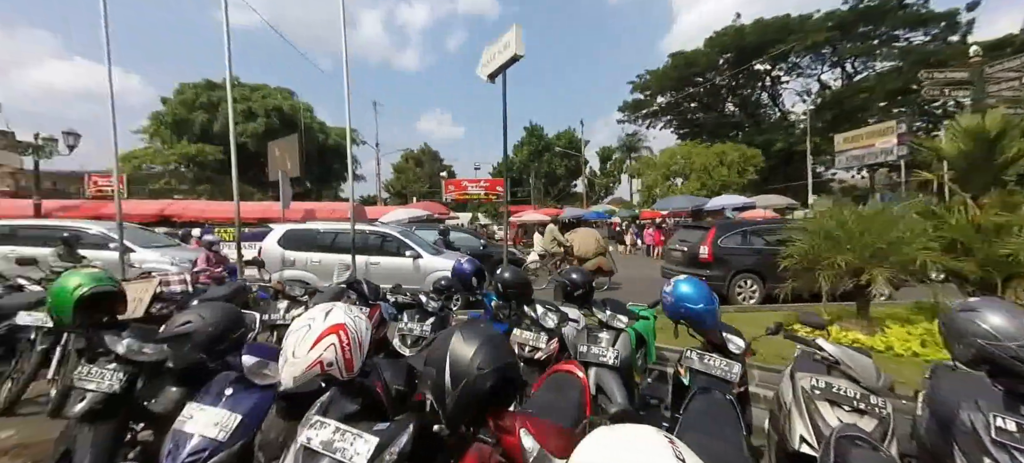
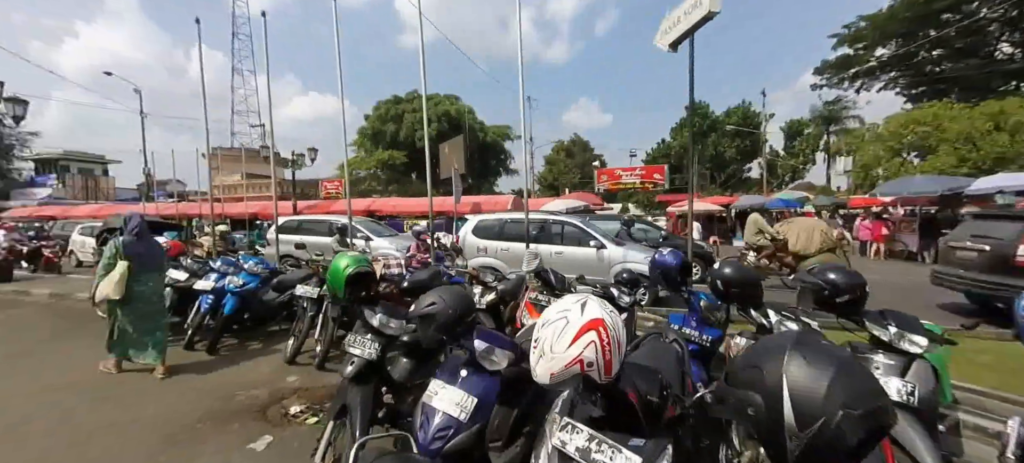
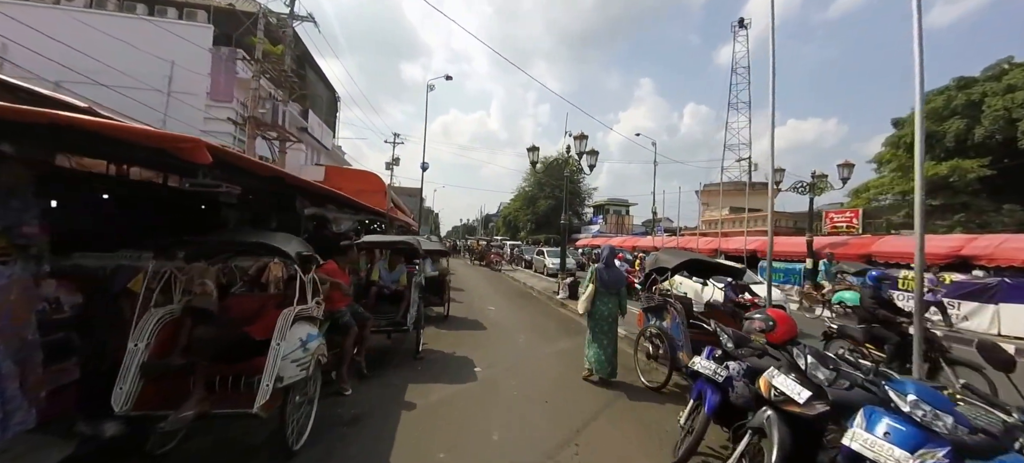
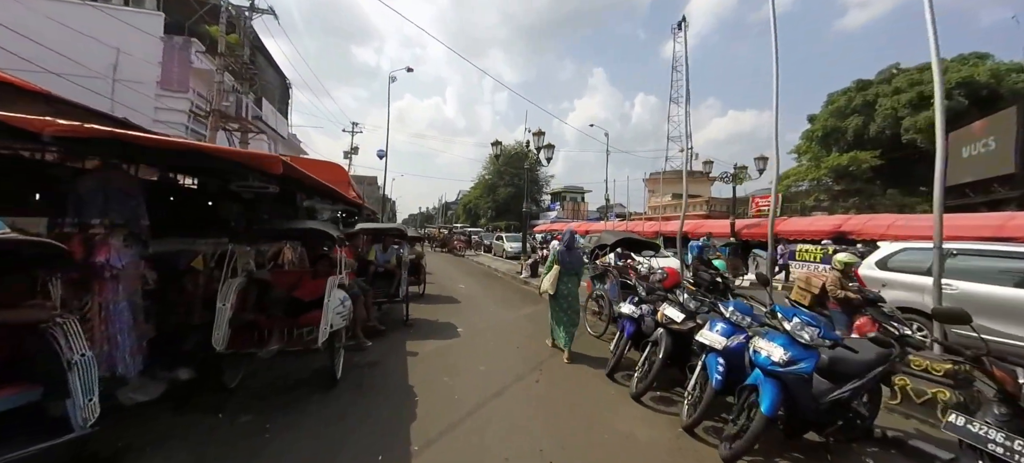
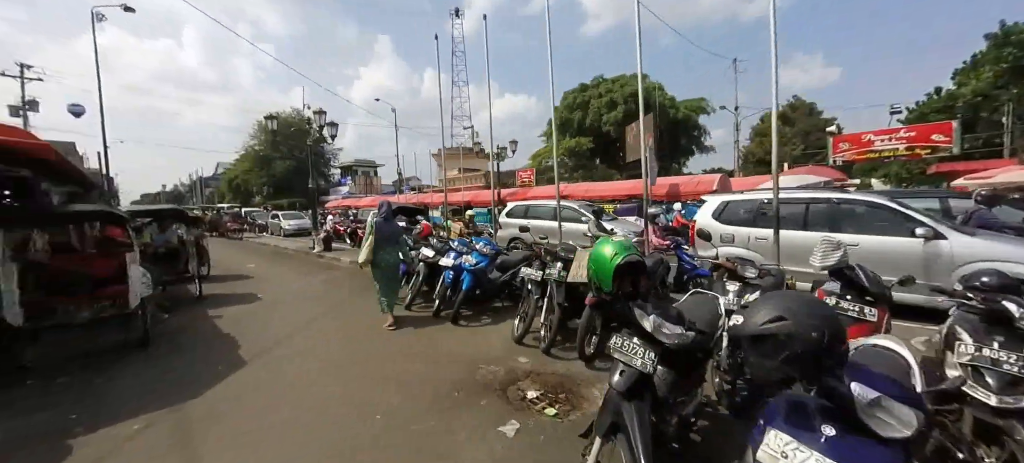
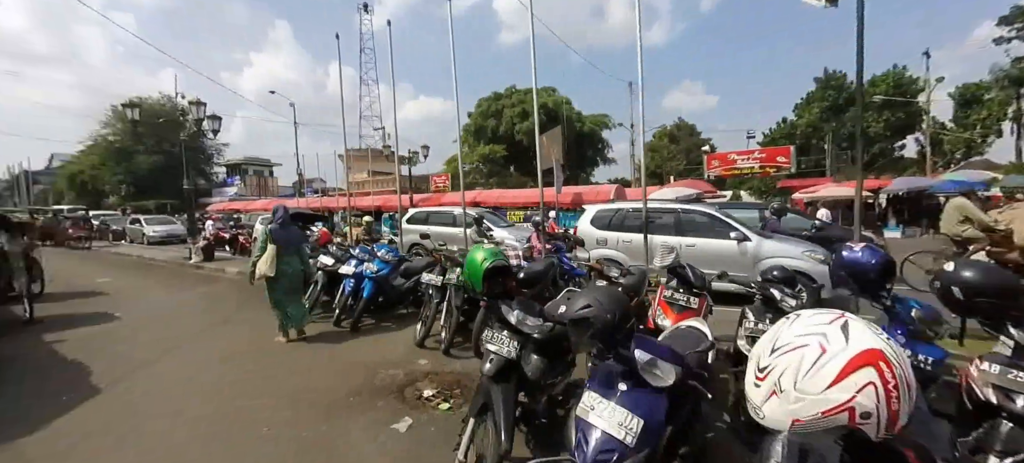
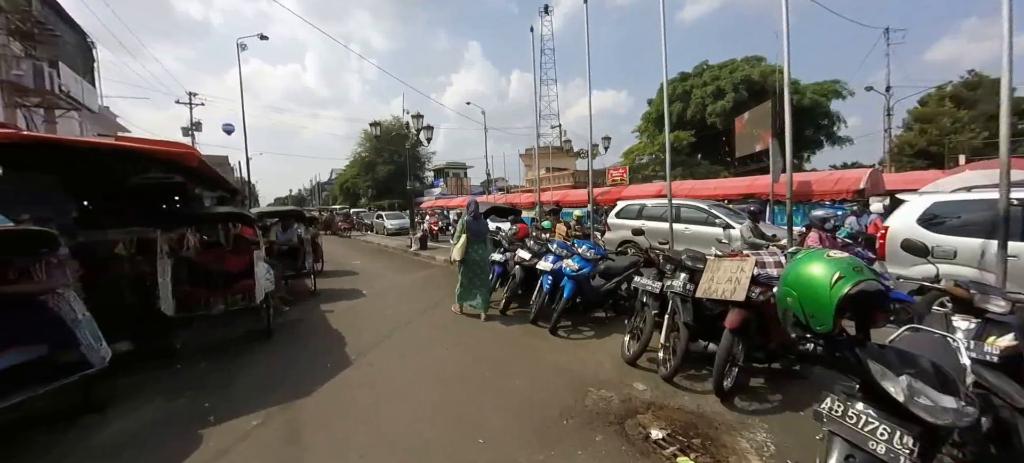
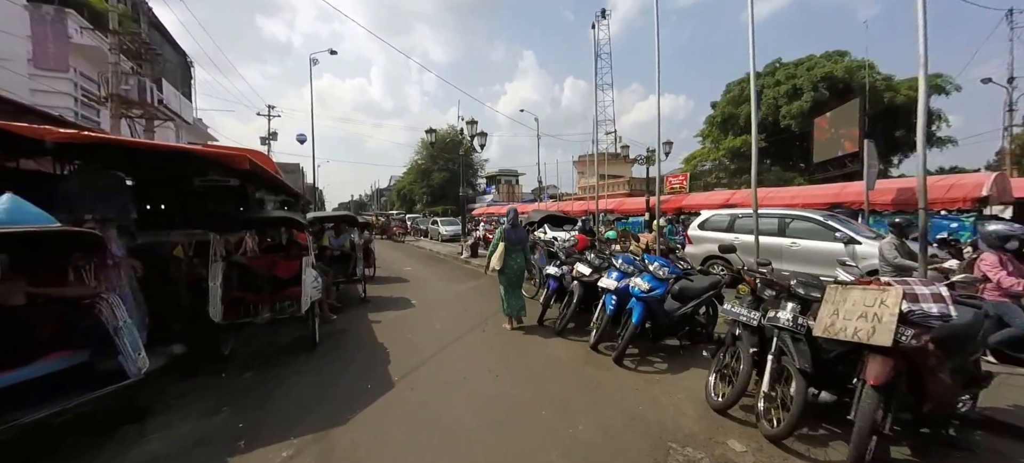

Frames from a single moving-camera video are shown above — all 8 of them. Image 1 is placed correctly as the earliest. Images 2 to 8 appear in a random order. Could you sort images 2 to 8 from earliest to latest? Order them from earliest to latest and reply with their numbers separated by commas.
2, 6, 5, 7, 8, 4, 3
